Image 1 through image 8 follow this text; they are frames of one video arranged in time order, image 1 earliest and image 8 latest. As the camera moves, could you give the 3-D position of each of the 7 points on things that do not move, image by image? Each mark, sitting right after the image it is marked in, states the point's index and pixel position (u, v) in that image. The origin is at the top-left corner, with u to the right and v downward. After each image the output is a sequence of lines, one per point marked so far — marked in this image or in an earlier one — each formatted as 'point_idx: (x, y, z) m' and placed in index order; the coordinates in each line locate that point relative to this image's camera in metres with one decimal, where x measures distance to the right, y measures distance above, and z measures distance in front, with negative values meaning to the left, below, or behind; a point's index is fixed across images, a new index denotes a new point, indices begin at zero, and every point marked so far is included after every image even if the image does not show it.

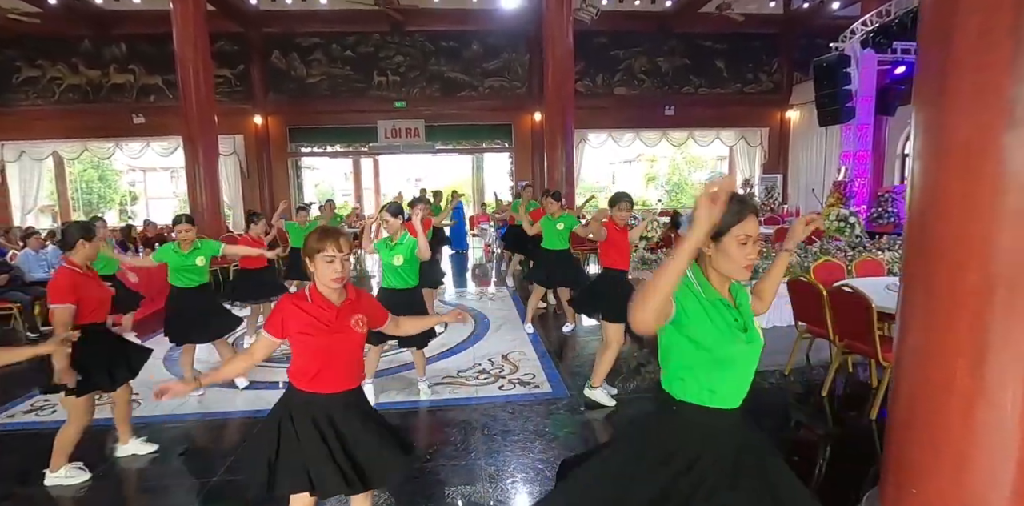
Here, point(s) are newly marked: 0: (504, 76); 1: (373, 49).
0: (-0.1, +4.1, +11.5) m
1: (-3.1, +4.6, +11.1) m
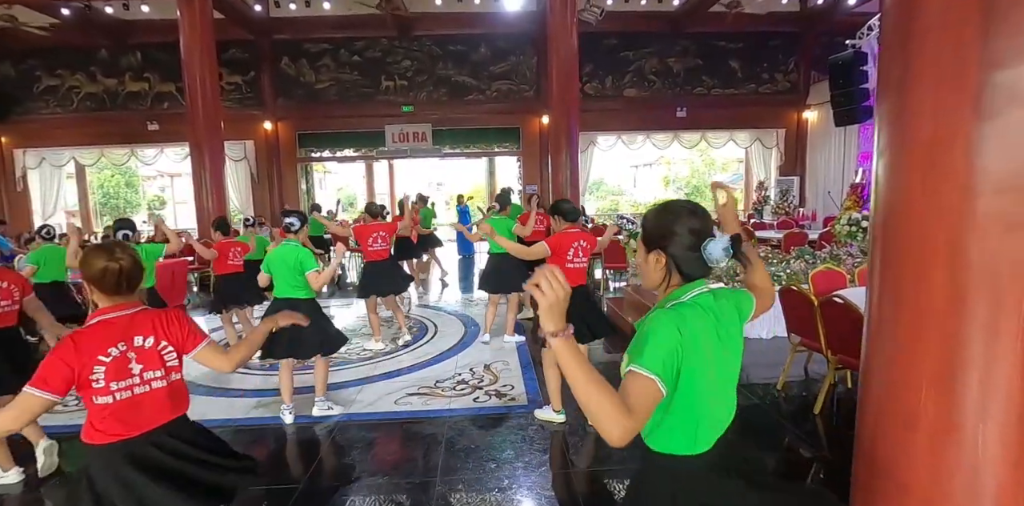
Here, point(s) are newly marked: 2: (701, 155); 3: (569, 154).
0: (0.0, +4.0, +11.4) m
1: (-2.9, +4.5, +11.2) m
2: (+4.8, +2.4, +12.7) m
3: (+1.0, +1.8, +9.0) m
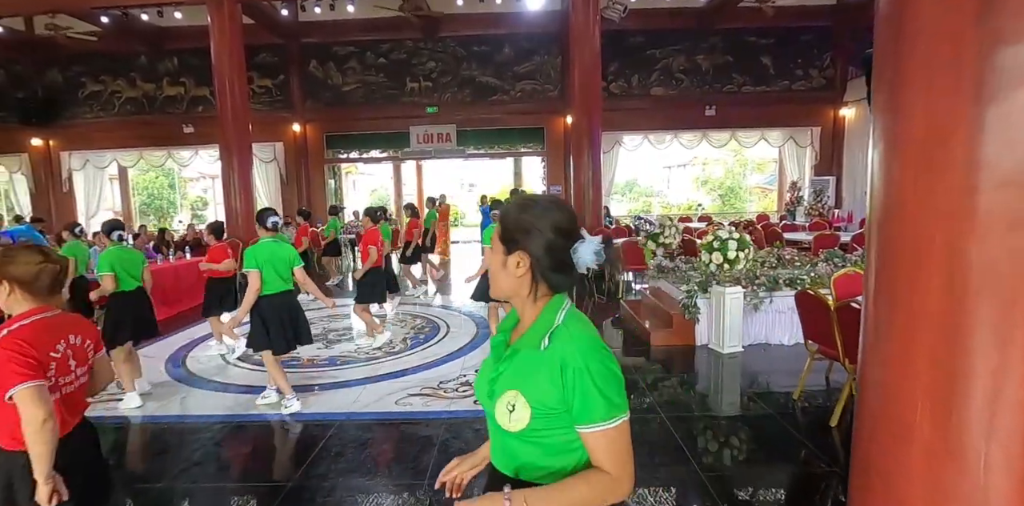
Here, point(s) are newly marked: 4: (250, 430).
0: (+0.6, +4.0, +11.3) m
1: (-2.4, +4.5, +11.3) m
2: (+5.4, +2.4, +12.3) m
3: (+1.4, +1.8, +8.8) m
4: (-1.6, -1.1, +3.1) m
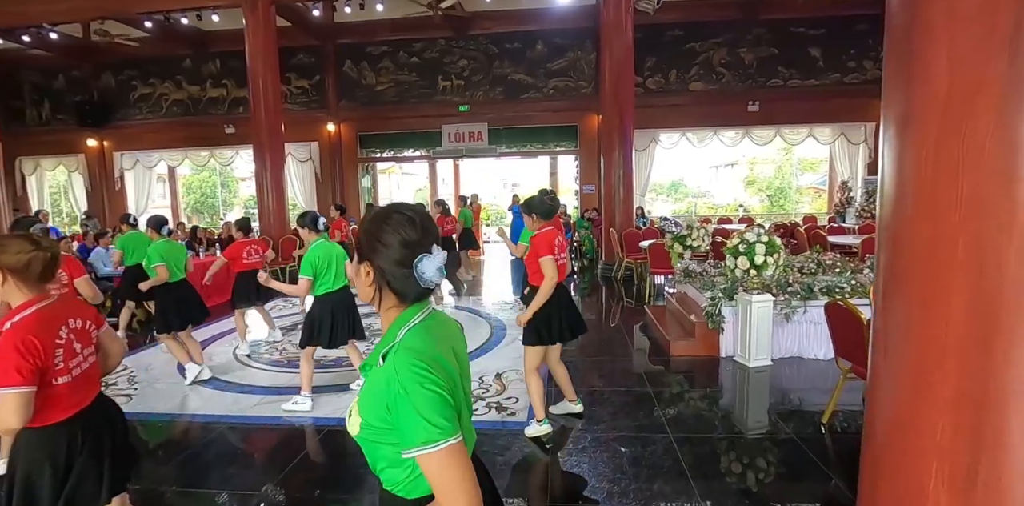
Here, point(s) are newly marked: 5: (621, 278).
0: (+1.3, +3.9, +11.0) m
1: (-1.7, +4.5, +11.3) m
2: (+6.2, +2.3, +11.6) m
3: (+1.9, +1.7, +8.5) m
4: (-1.7, -1.1, +3.0) m
5: (+1.8, -0.4, +8.1) m
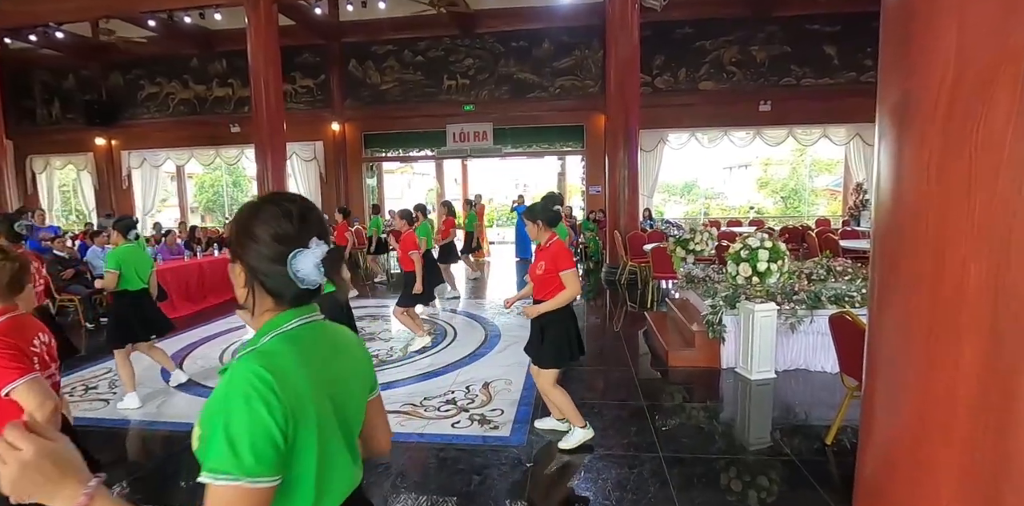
0: (+1.4, +3.9, +10.9) m
1: (-1.5, +4.5, +11.1) m
2: (+6.3, +2.2, +11.3) m
3: (+1.9, +1.7, +8.3) m
4: (-1.8, -1.1, +2.9) m
5: (+1.8, -0.5, +7.9) m
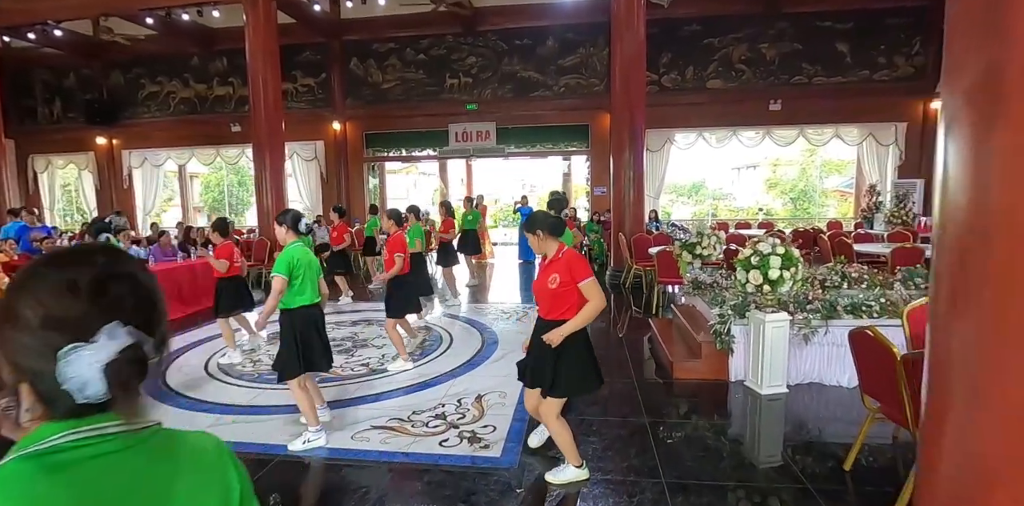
0: (+1.5, +3.8, +10.6) m
1: (-1.4, +4.4, +10.9) m
2: (+6.4, +2.1, +11.0) m
3: (+1.9, +1.6, +8.1) m
4: (-1.8, -1.1, +2.7) m
5: (+1.8, -0.5, +7.7) m
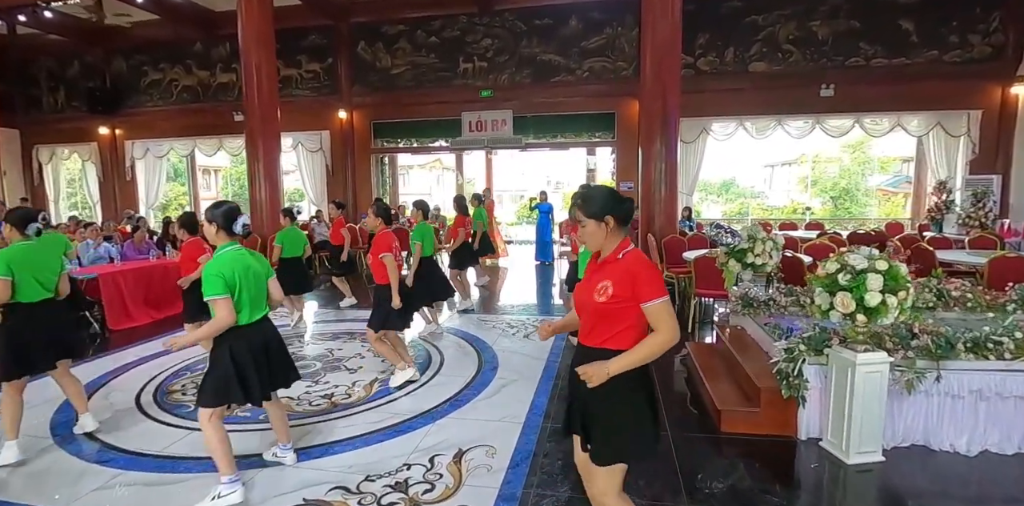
0: (+1.8, +3.8, +9.6) m
1: (-1.1, +4.5, +10.1) m
2: (+6.7, +2.0, +9.8) m
3: (+2.2, +1.6, +7.1) m
4: (-1.9, -1.2, +2.0) m
5: (+2.0, -0.6, +6.7) m
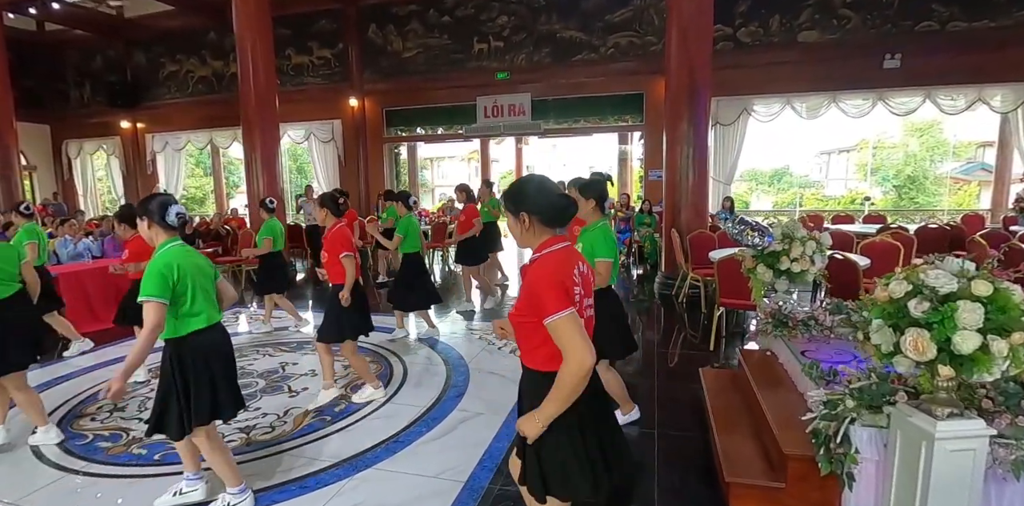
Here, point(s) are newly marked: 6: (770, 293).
0: (+2.1, +3.9, +8.7) m
1: (-0.7, +4.6, +9.4) m
2: (+7.0, +2.1, +8.5) m
3: (+2.2, +1.6, +6.2) m
4: (-2.2, -1.2, +1.4) m
5: (+2.0, -0.5, +5.8) m
6: (+1.6, -0.2, +3.2) m
